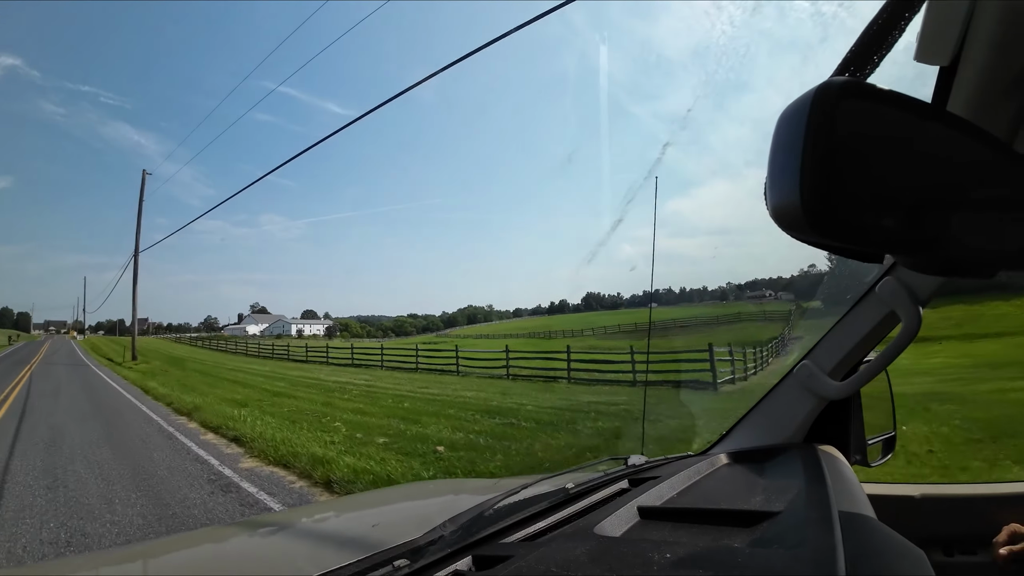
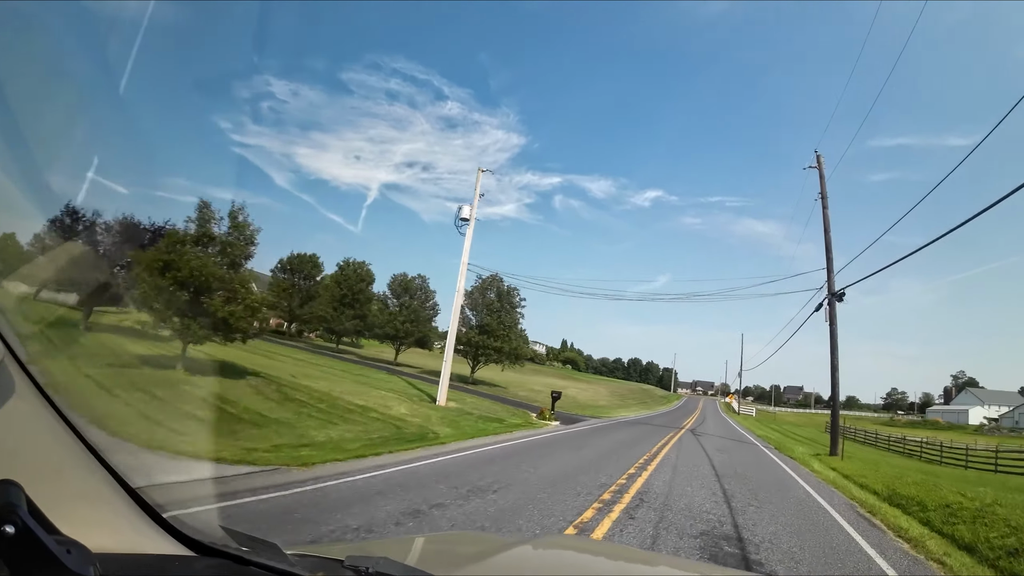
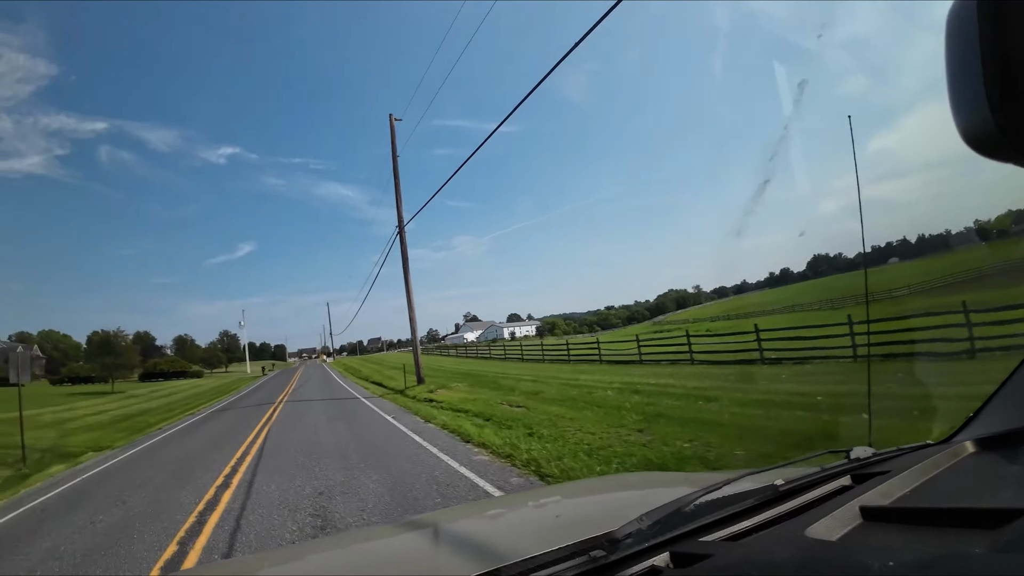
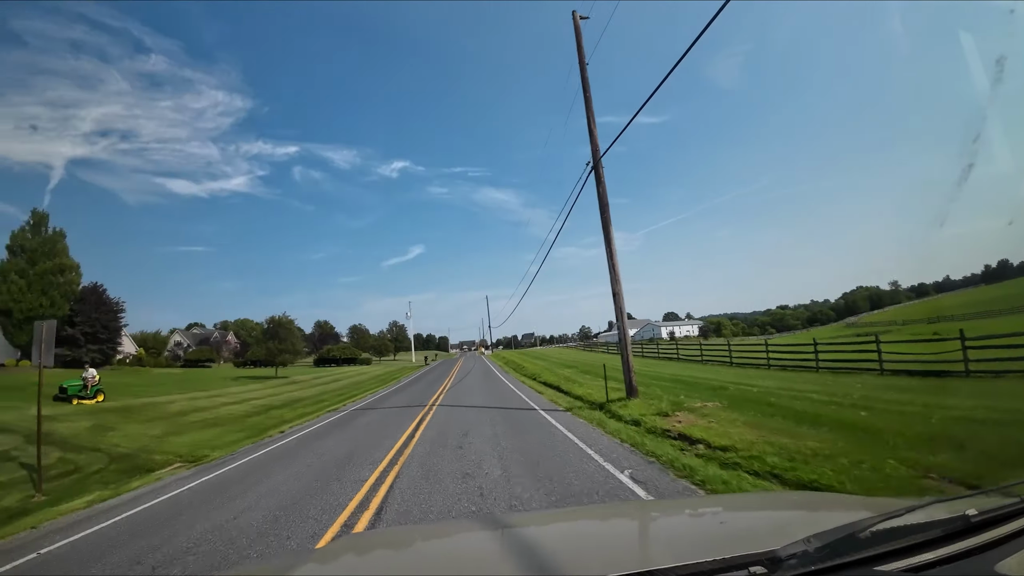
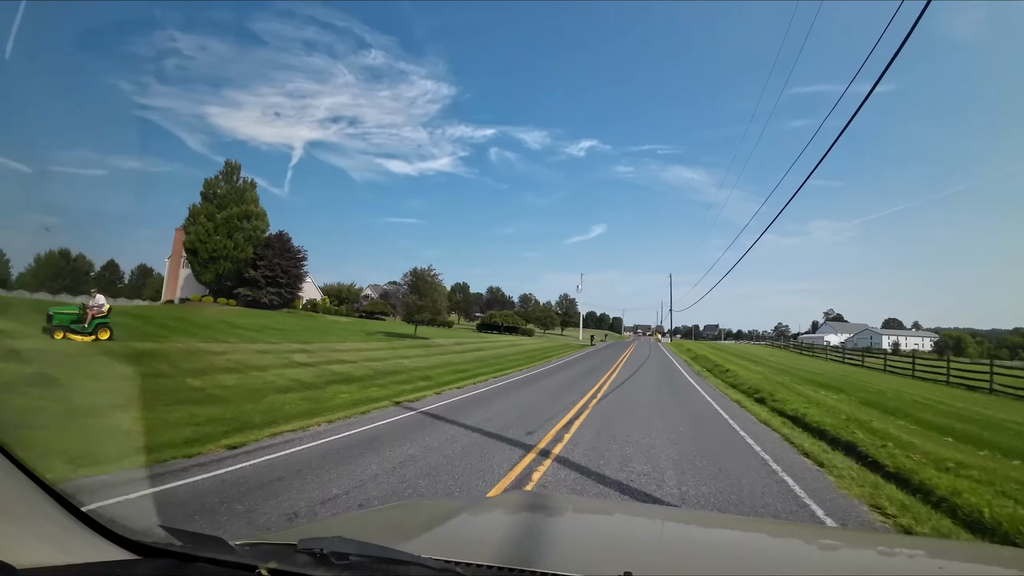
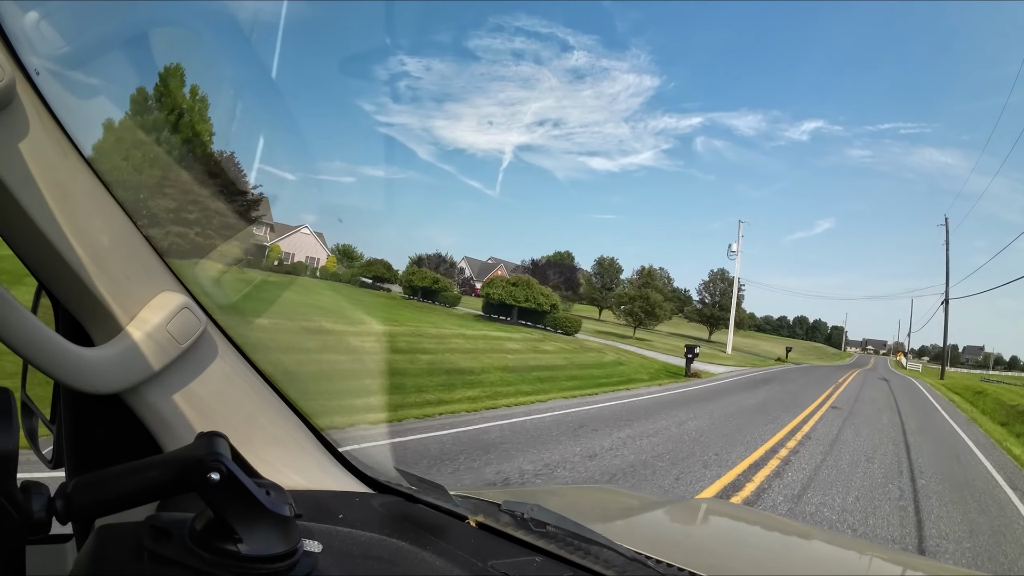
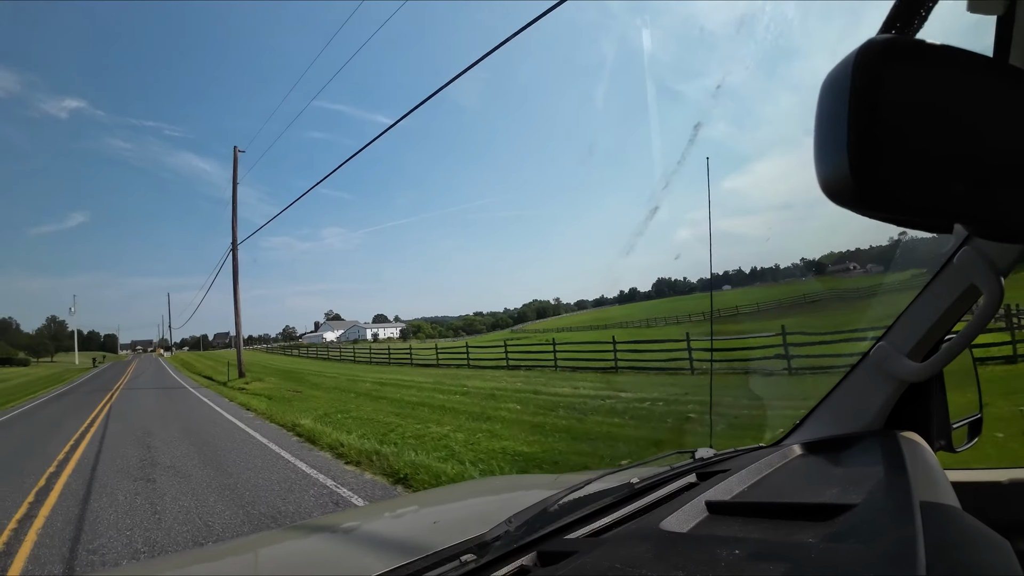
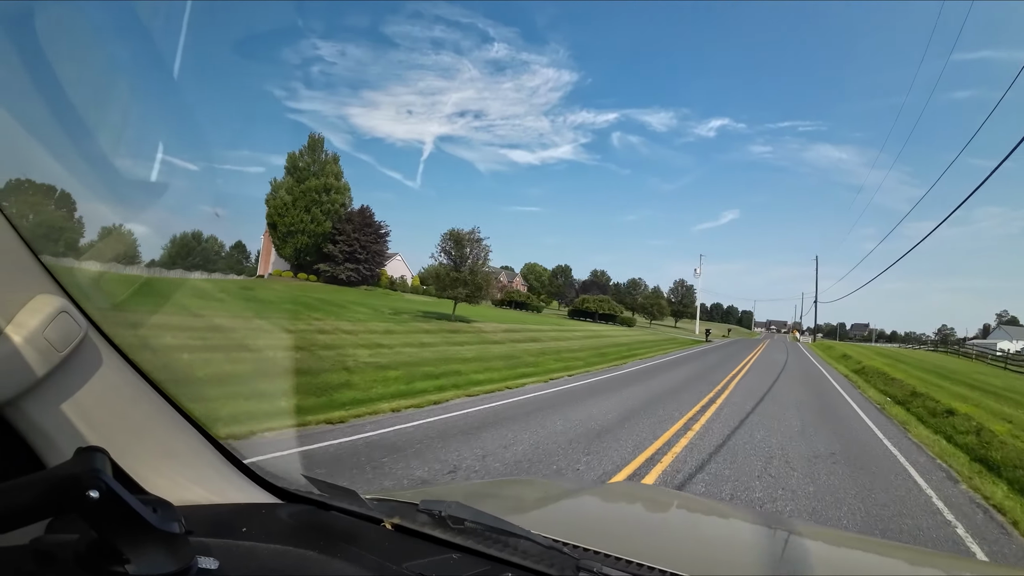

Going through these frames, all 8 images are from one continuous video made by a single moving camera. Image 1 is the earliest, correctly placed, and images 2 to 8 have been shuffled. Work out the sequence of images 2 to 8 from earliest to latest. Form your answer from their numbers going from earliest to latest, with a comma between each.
7, 3, 4, 5, 8, 6, 2
